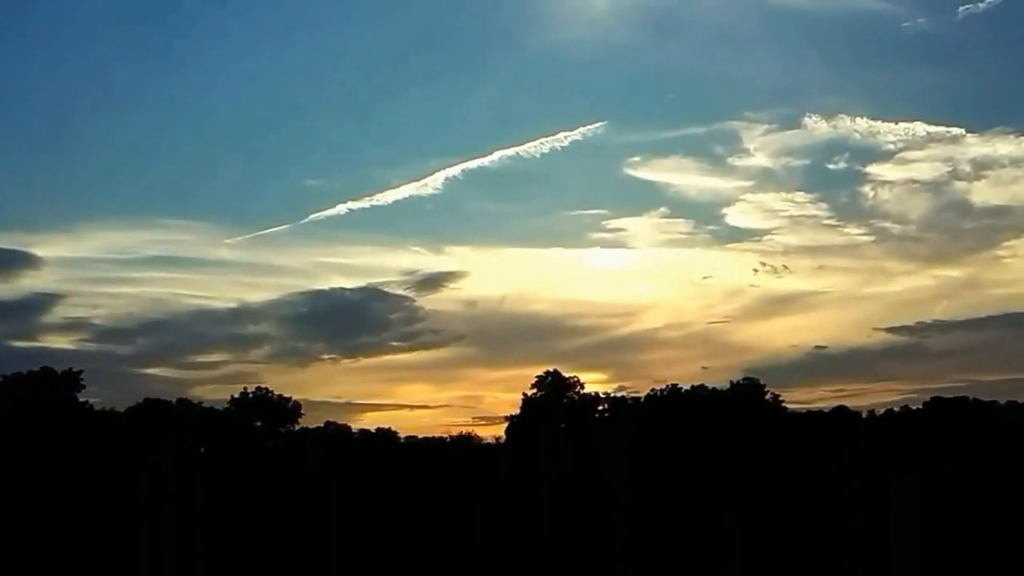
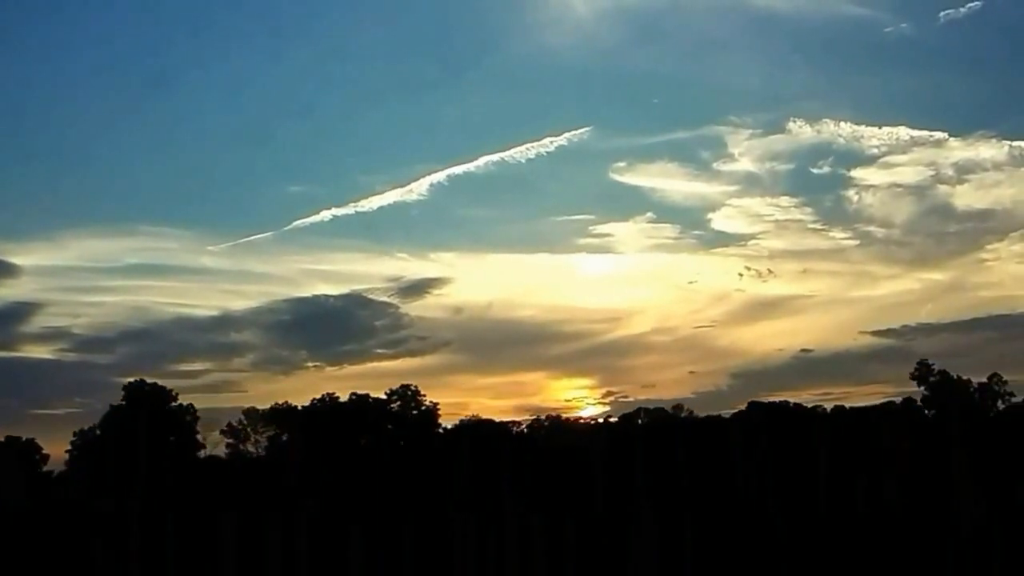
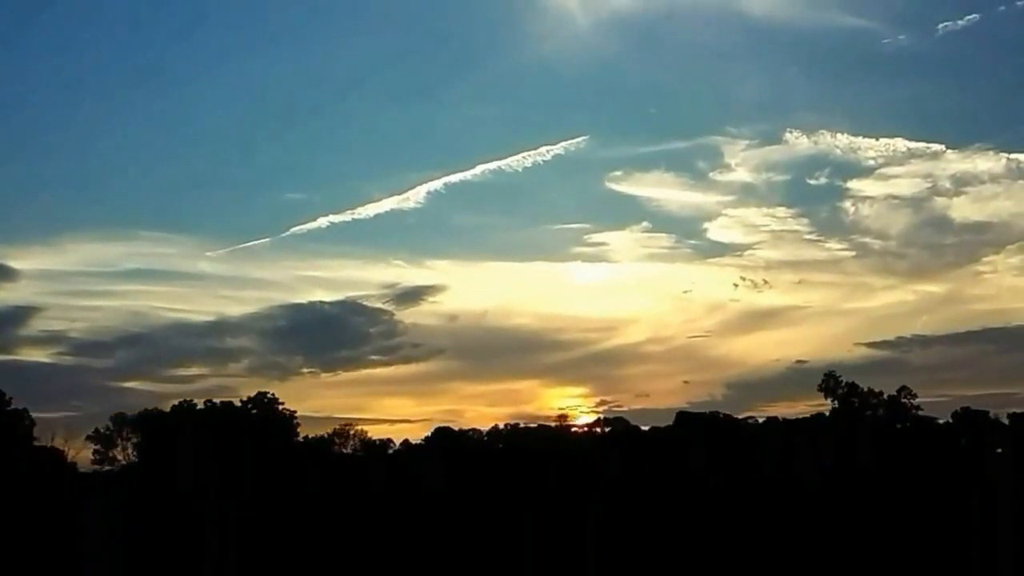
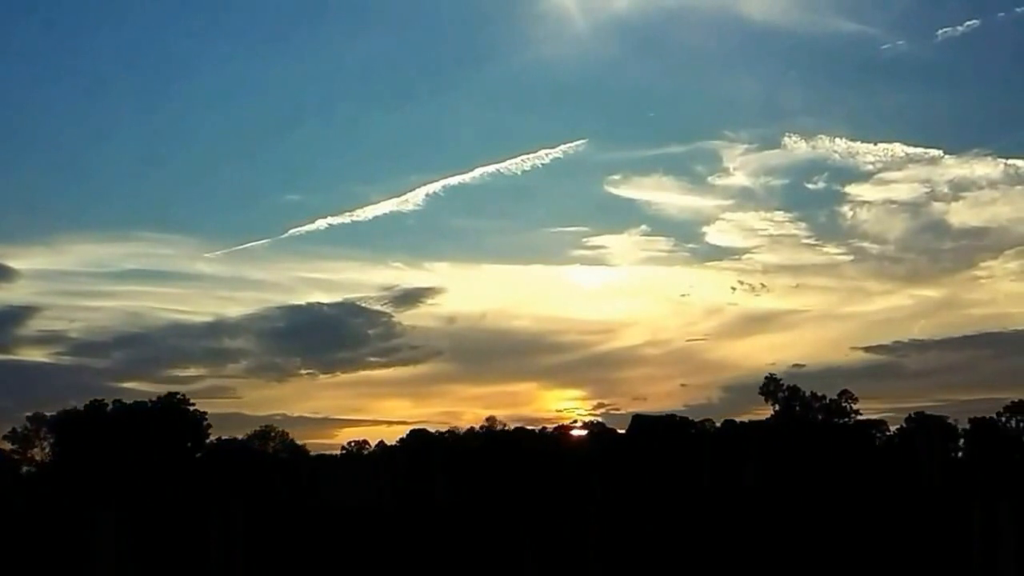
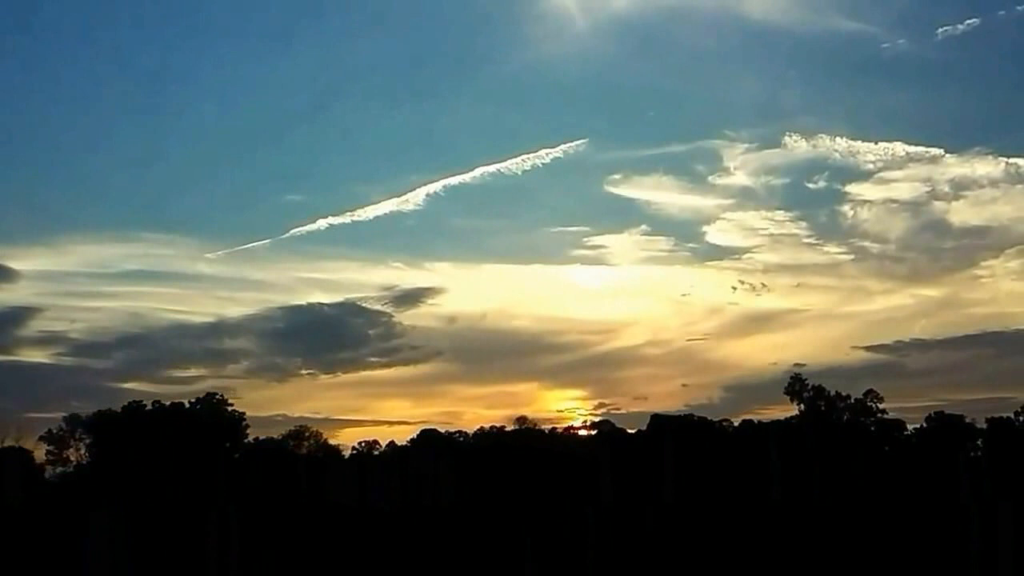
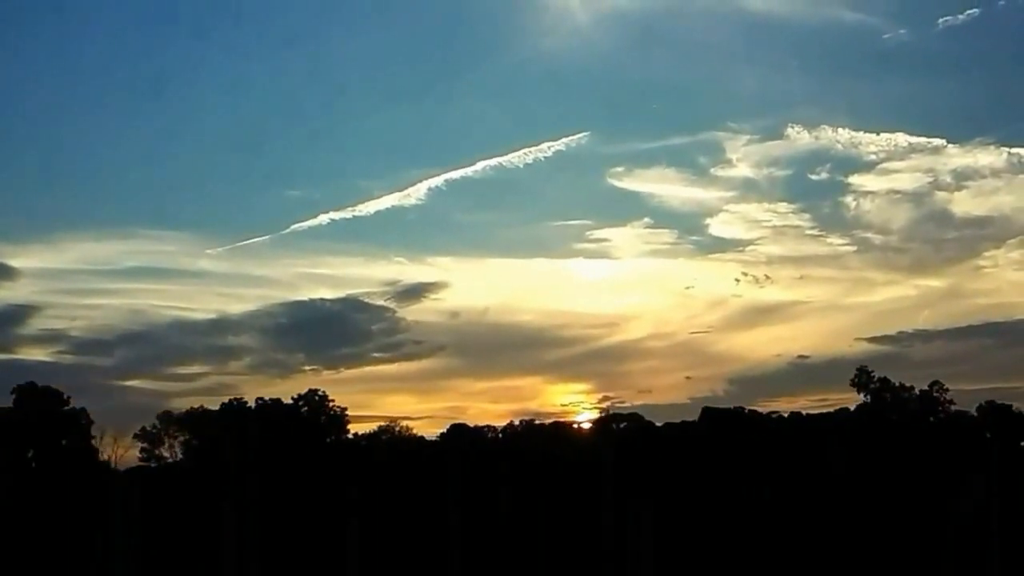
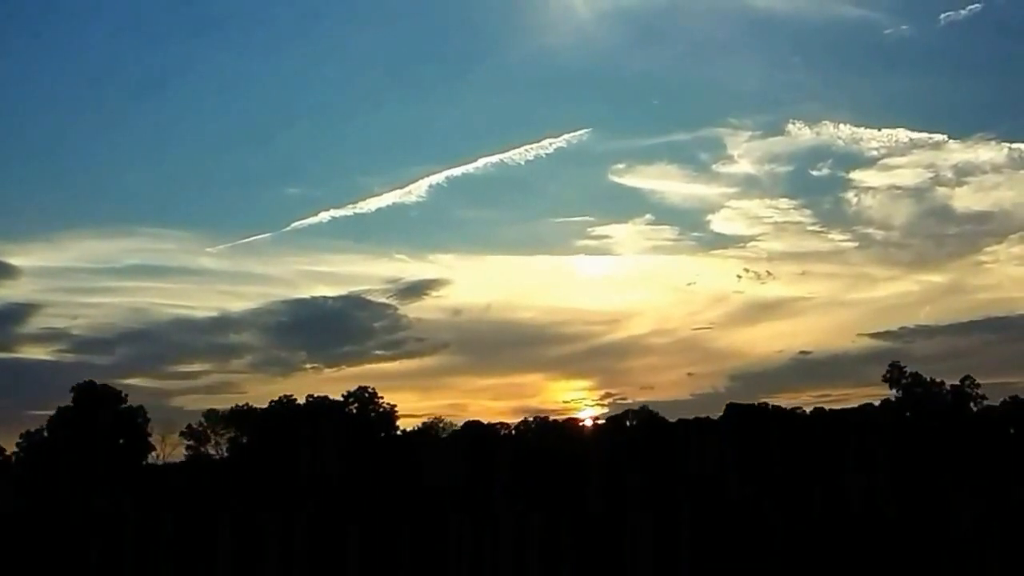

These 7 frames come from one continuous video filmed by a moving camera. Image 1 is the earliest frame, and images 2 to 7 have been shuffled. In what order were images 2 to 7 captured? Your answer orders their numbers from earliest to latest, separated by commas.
2, 7, 6, 3, 5, 4
